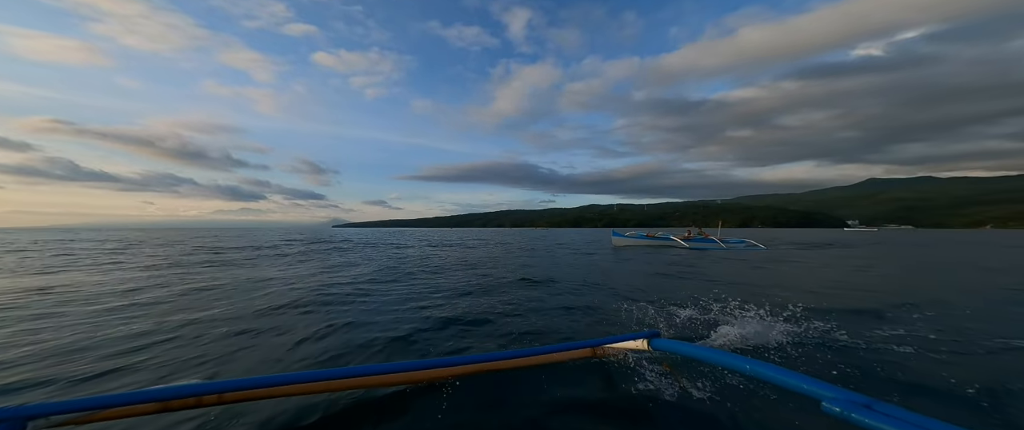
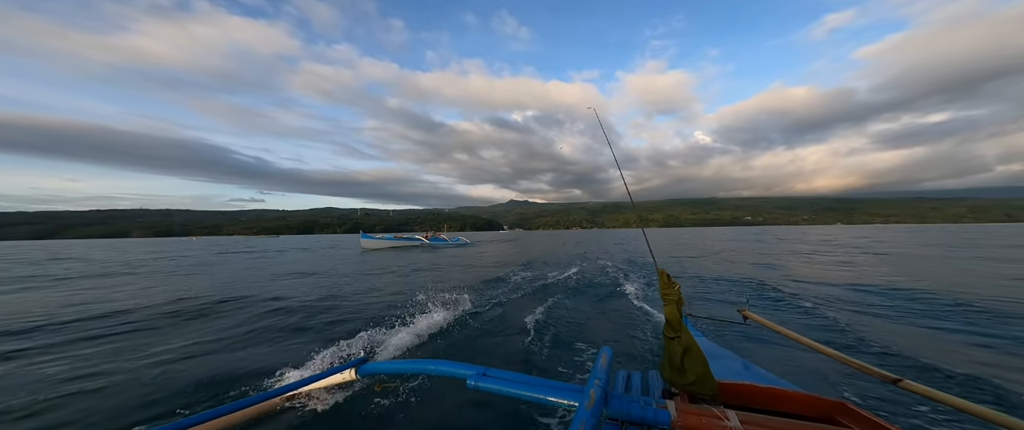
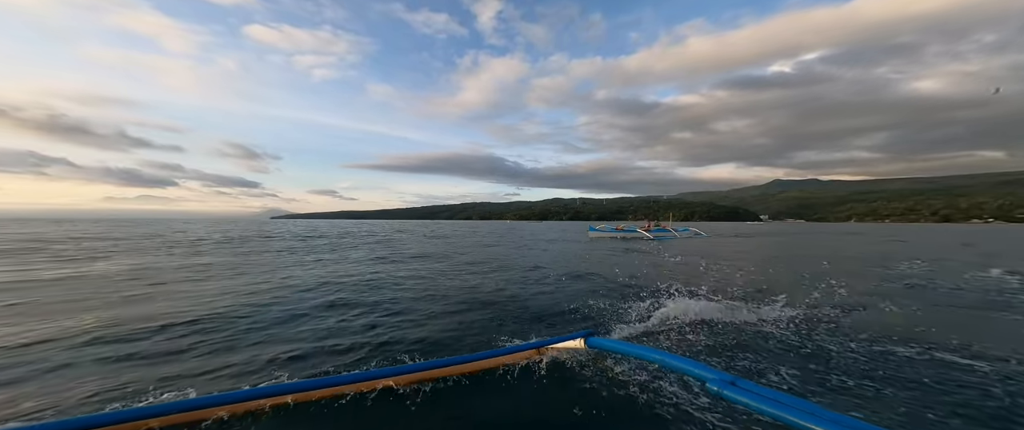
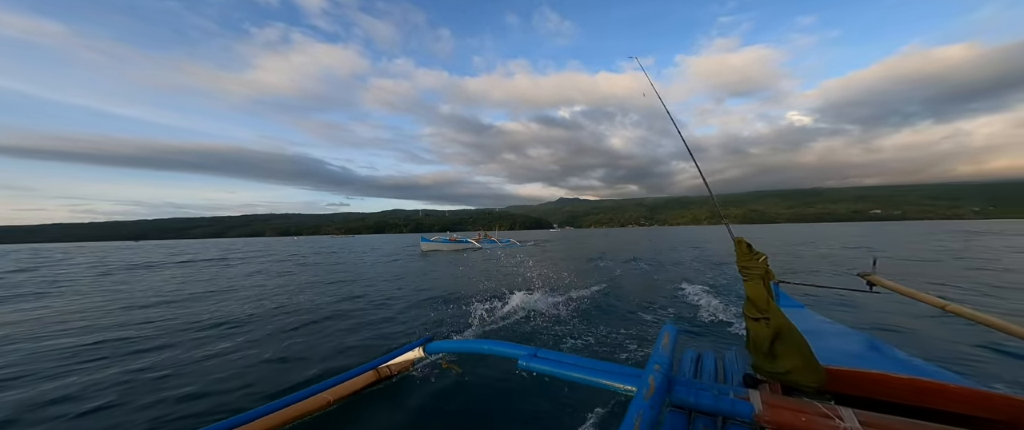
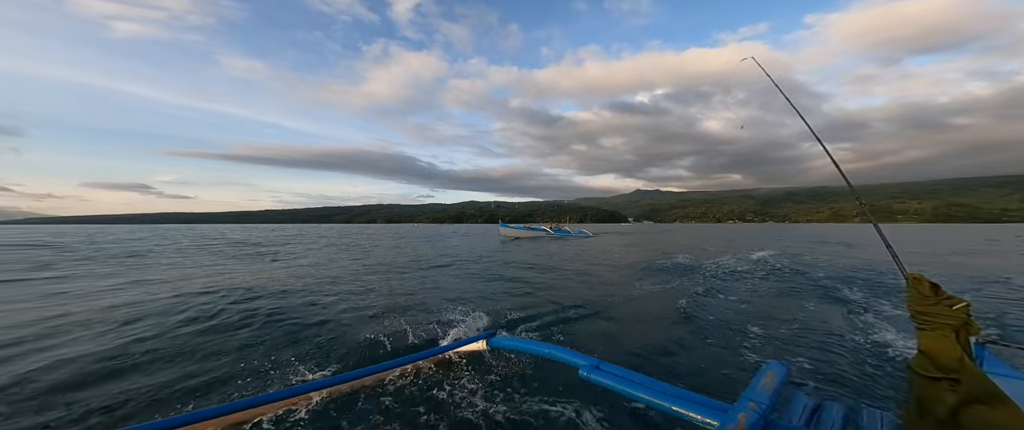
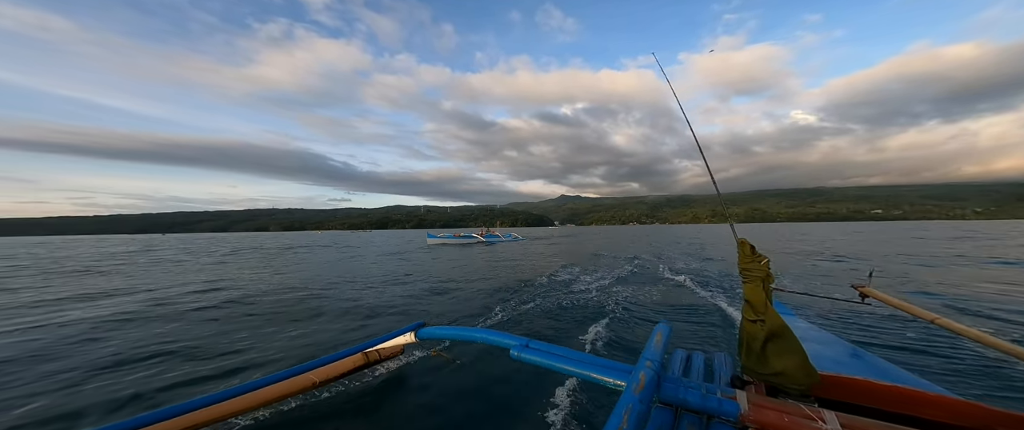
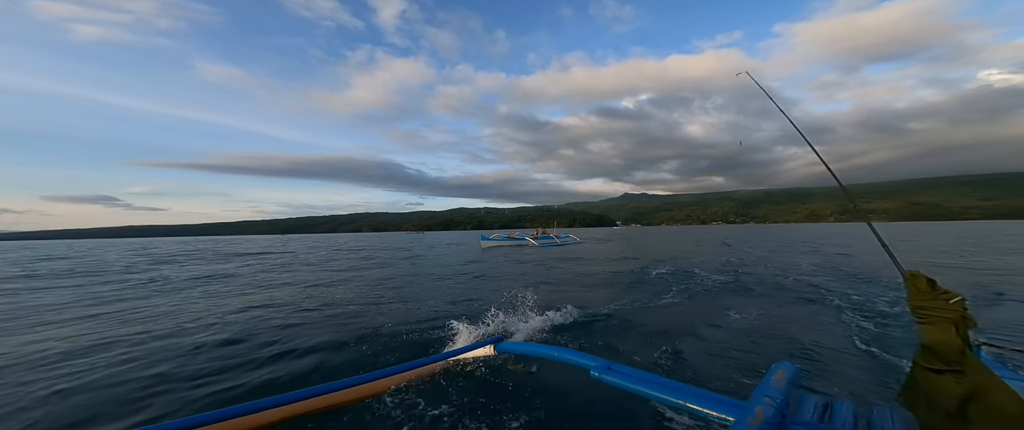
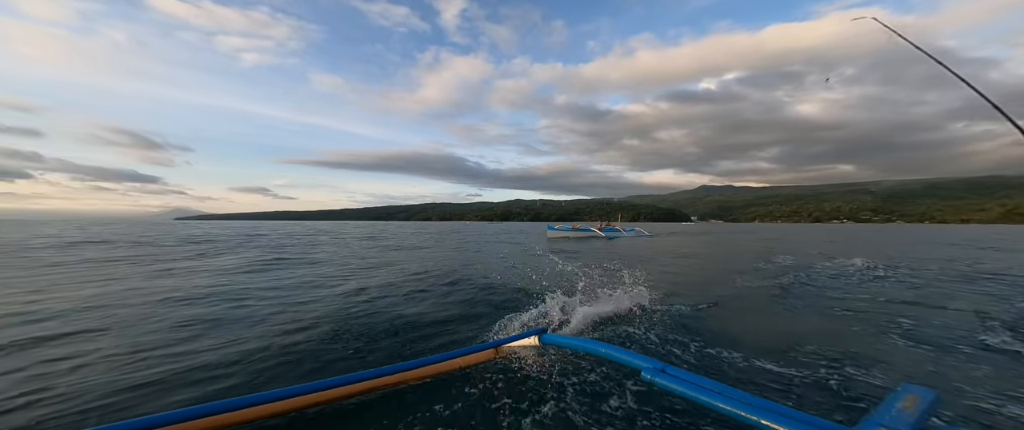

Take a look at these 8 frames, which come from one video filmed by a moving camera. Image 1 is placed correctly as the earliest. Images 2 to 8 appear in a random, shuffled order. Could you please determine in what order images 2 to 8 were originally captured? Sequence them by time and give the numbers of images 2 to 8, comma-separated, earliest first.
7, 4, 2, 6, 5, 8, 3
